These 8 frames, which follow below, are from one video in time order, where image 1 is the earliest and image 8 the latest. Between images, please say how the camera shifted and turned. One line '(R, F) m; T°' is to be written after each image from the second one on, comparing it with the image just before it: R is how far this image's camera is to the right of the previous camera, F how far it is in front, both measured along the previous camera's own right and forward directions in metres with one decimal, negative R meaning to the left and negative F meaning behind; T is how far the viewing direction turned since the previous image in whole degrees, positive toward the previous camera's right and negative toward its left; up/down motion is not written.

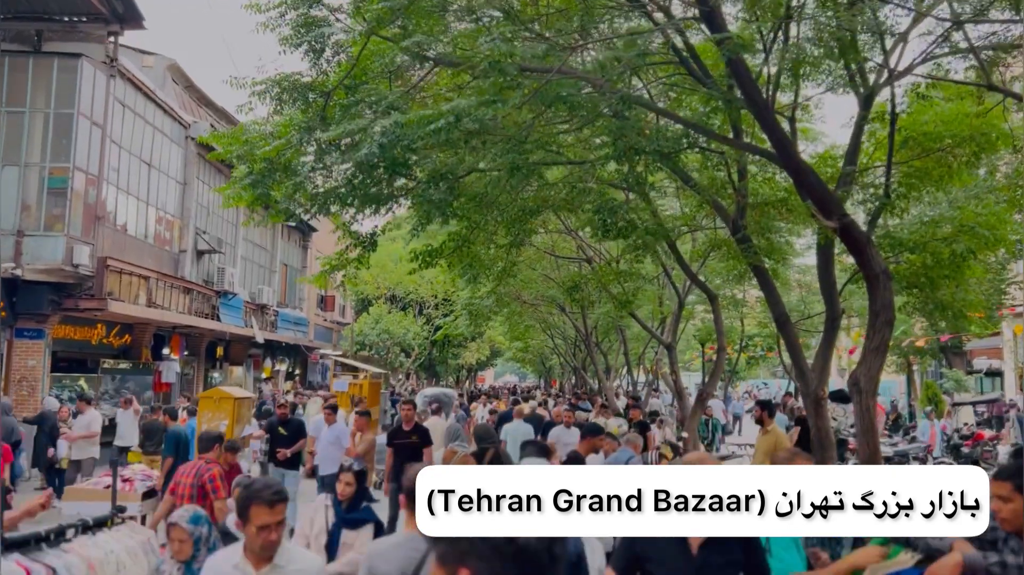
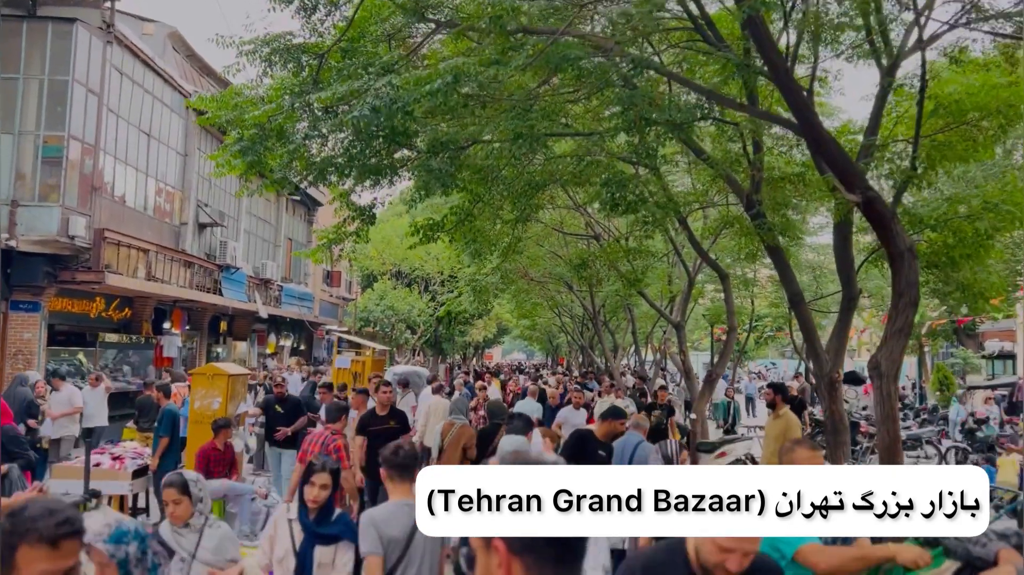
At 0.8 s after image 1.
(+0.1, +0.4) m; -1°
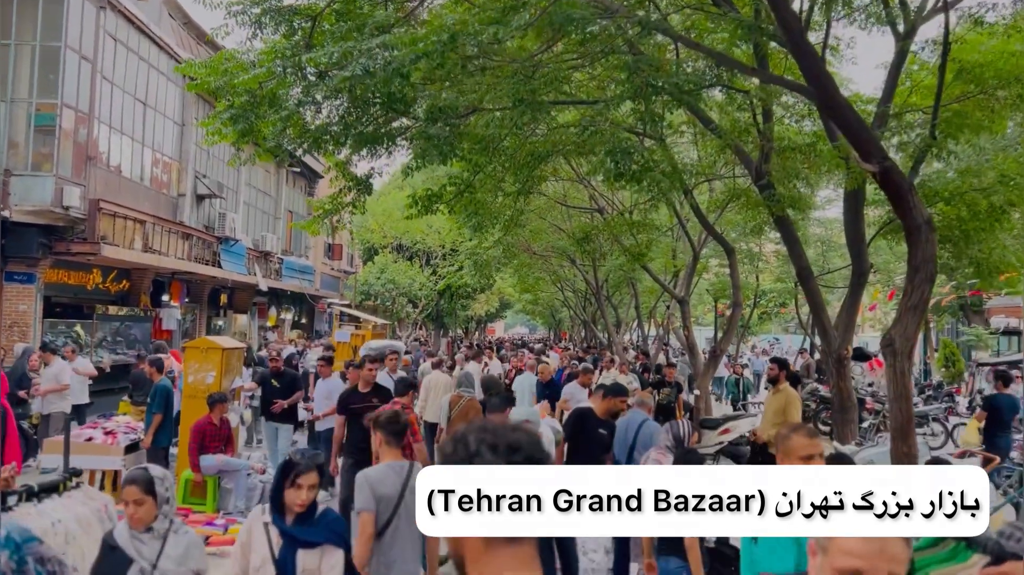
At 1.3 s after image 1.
(0.0, +0.3) m; 0°
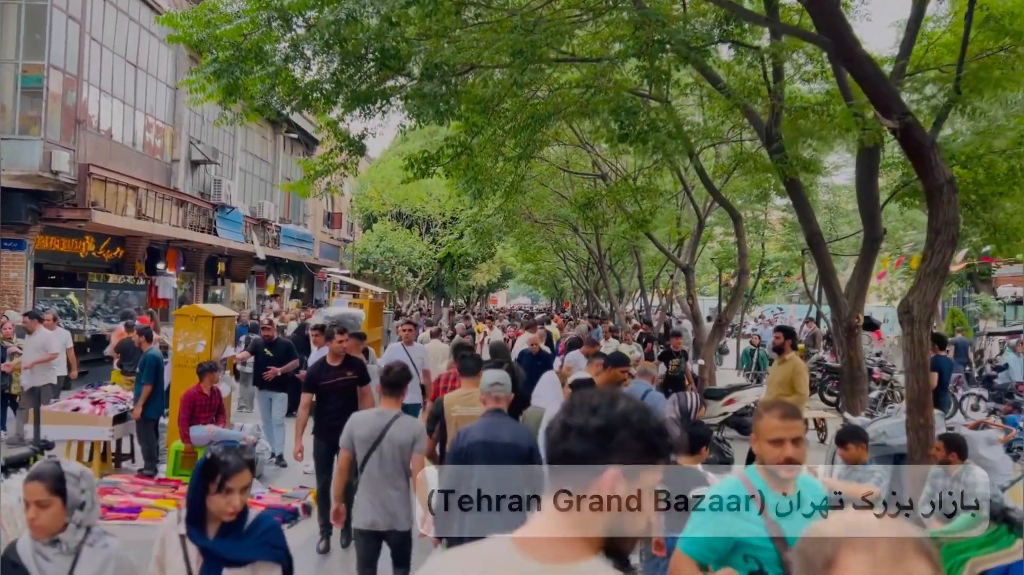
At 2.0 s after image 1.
(0.0, +0.4) m; 0°
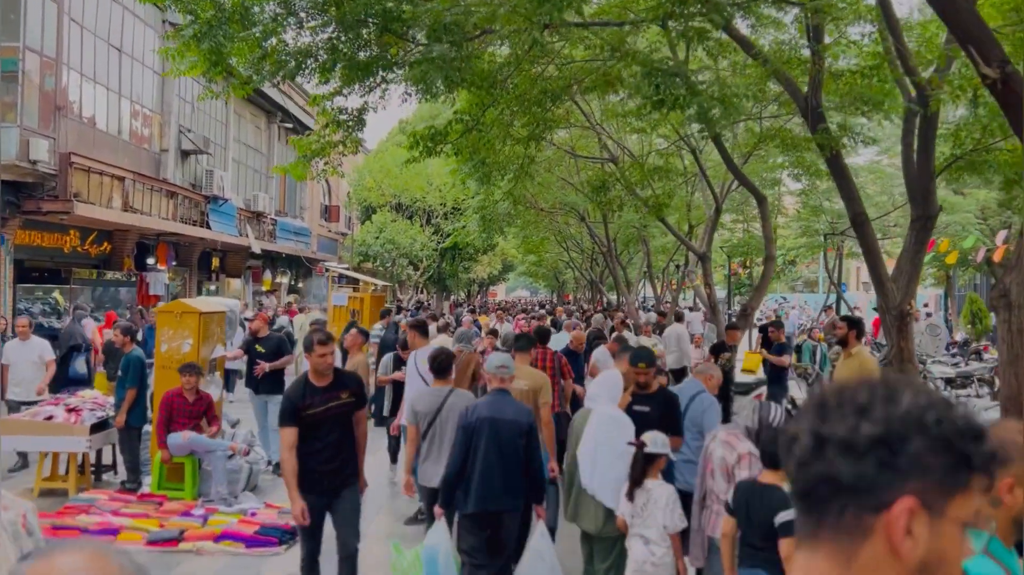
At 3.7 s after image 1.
(-0.2, +1.0) m; 0°
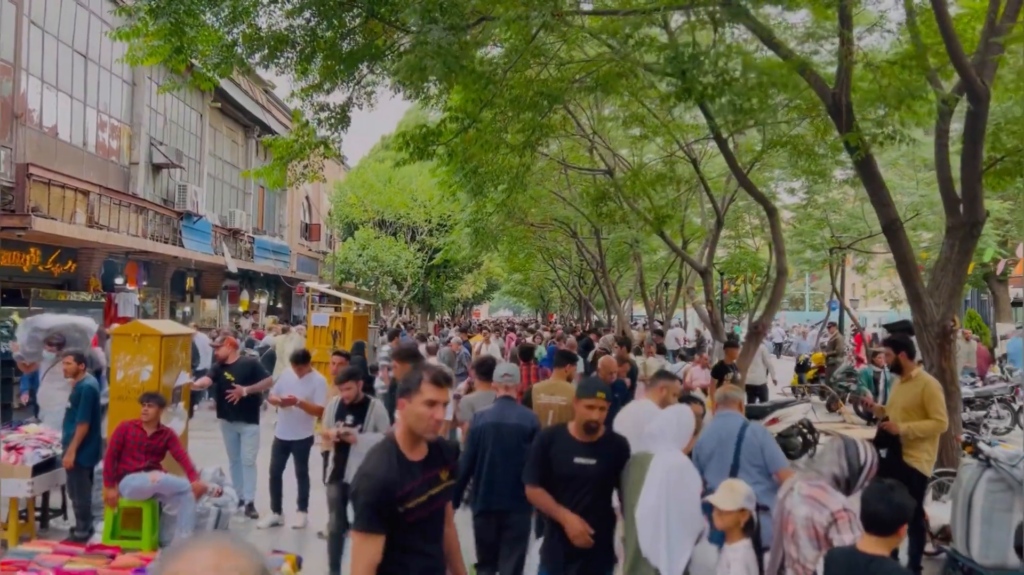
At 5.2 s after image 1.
(-0.2, +1.0) m; +1°
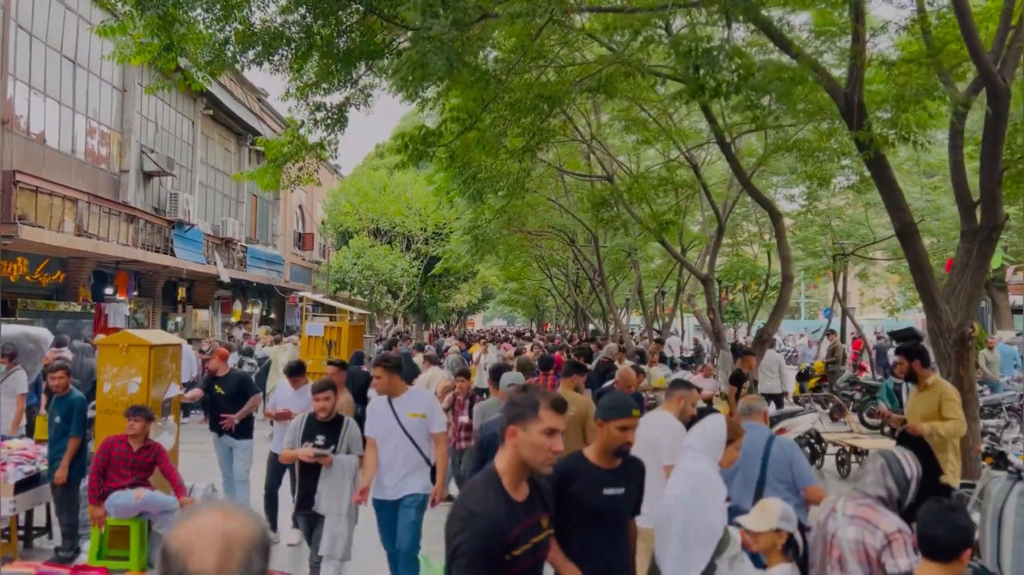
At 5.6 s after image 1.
(-0.1, +0.3) m; 0°
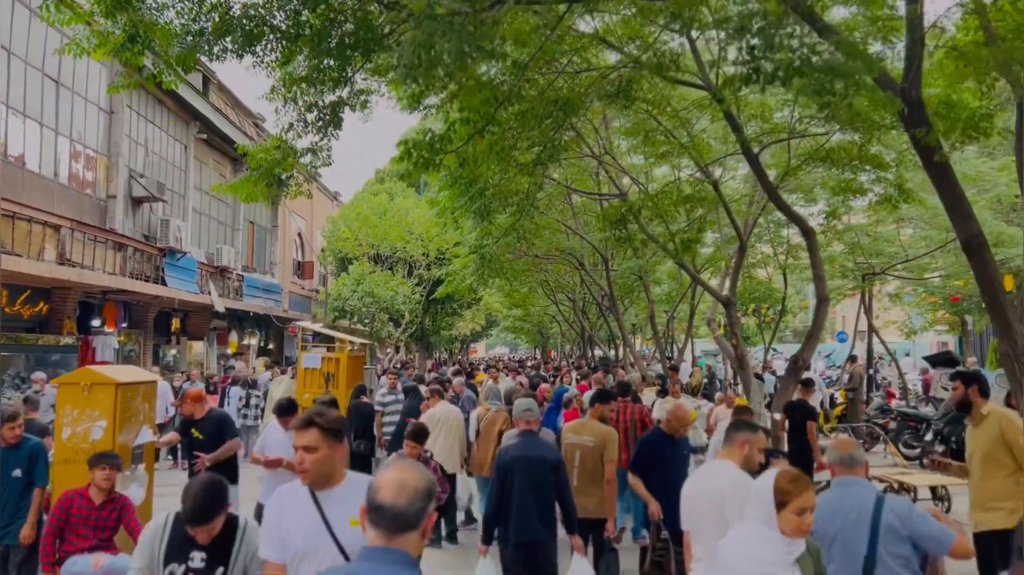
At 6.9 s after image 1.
(-0.1, +1.0) m; 0°
